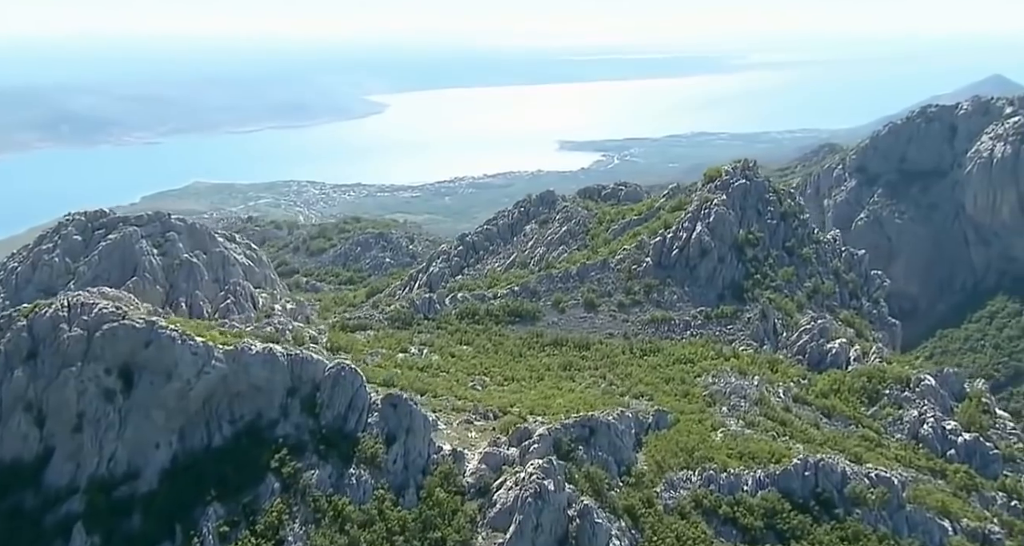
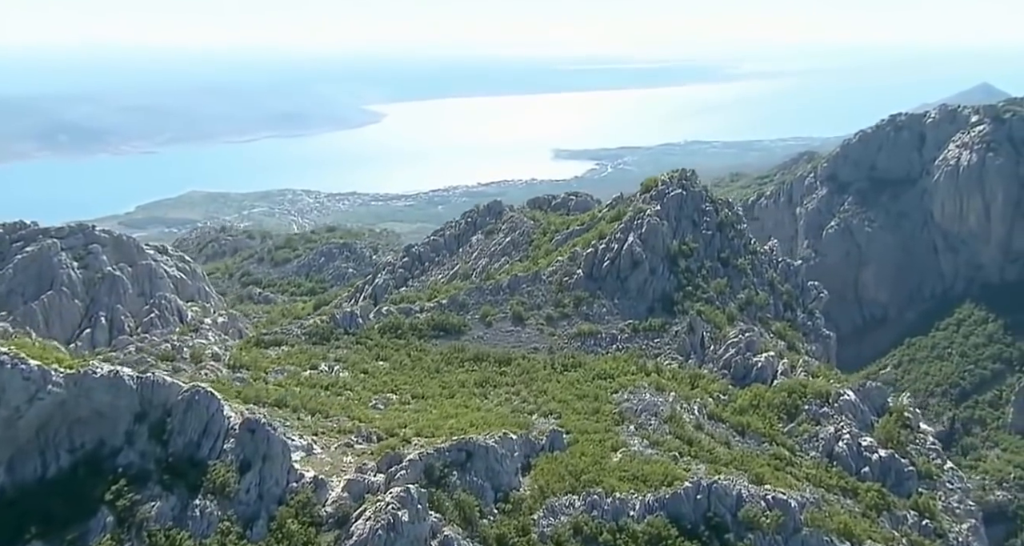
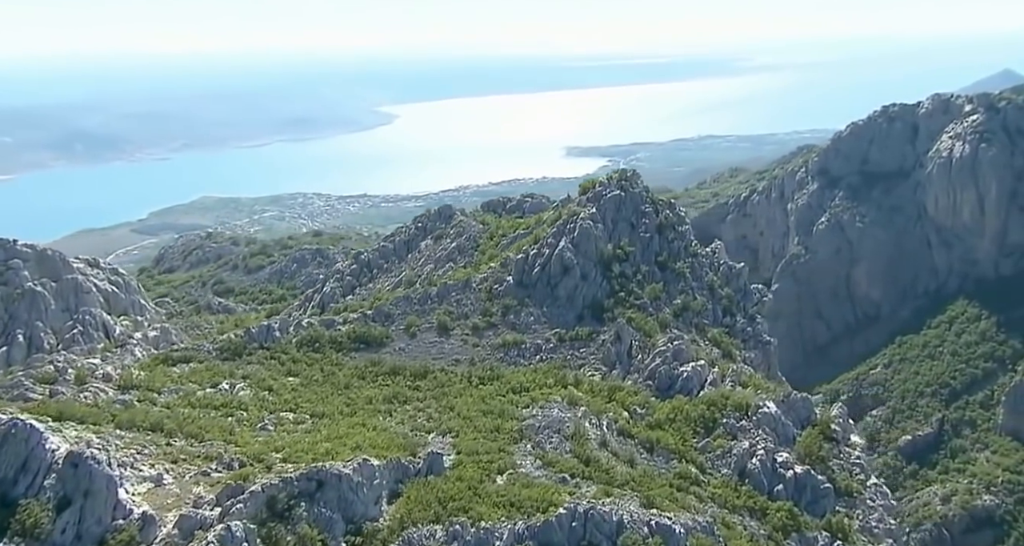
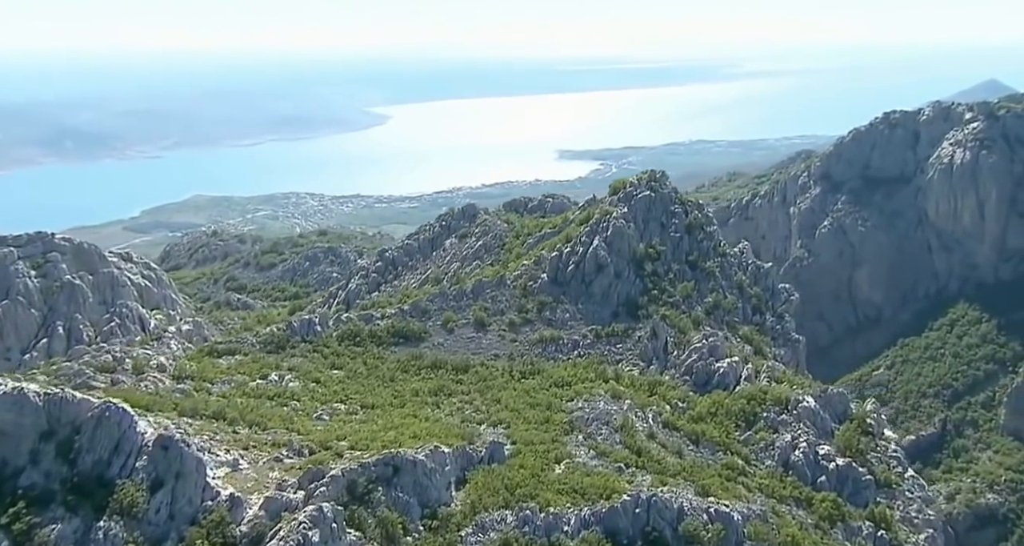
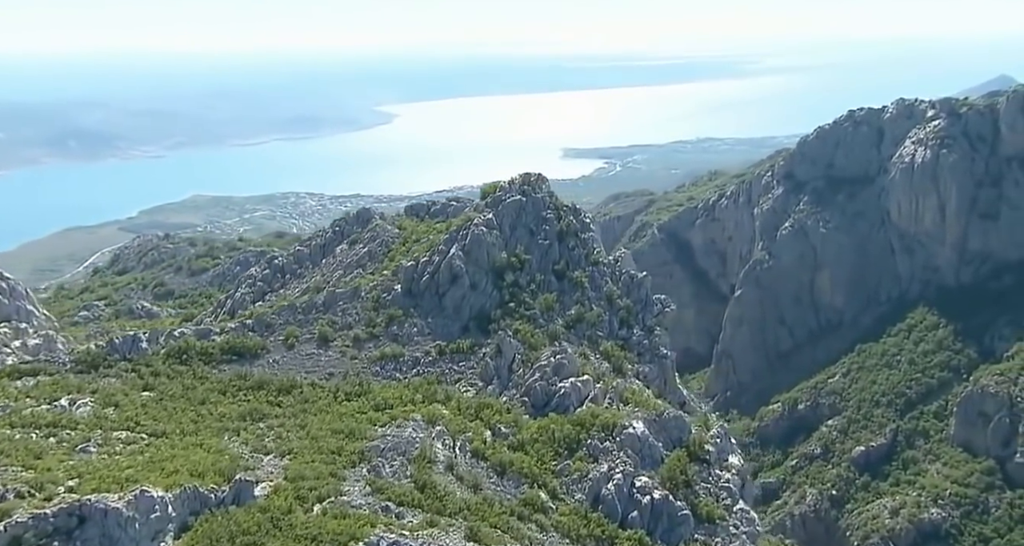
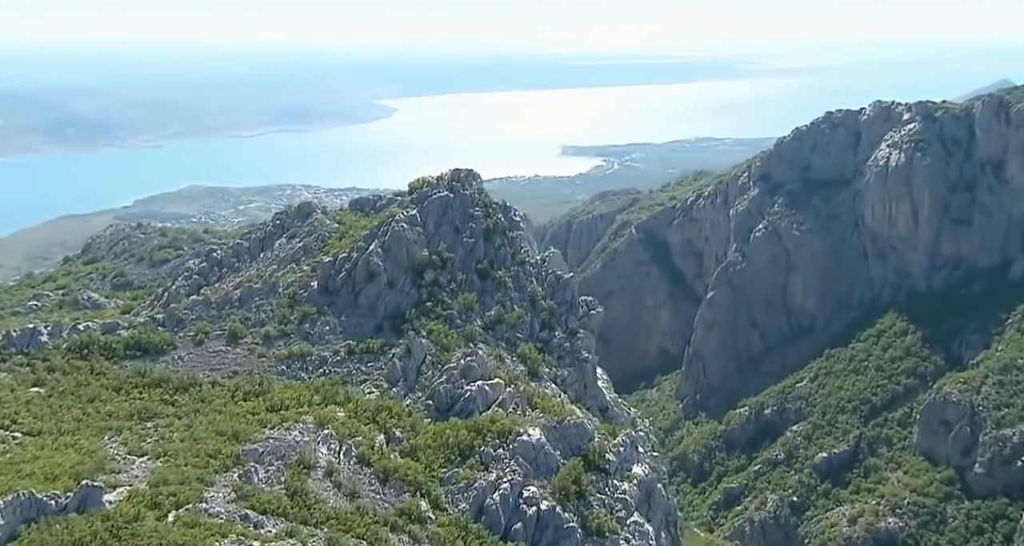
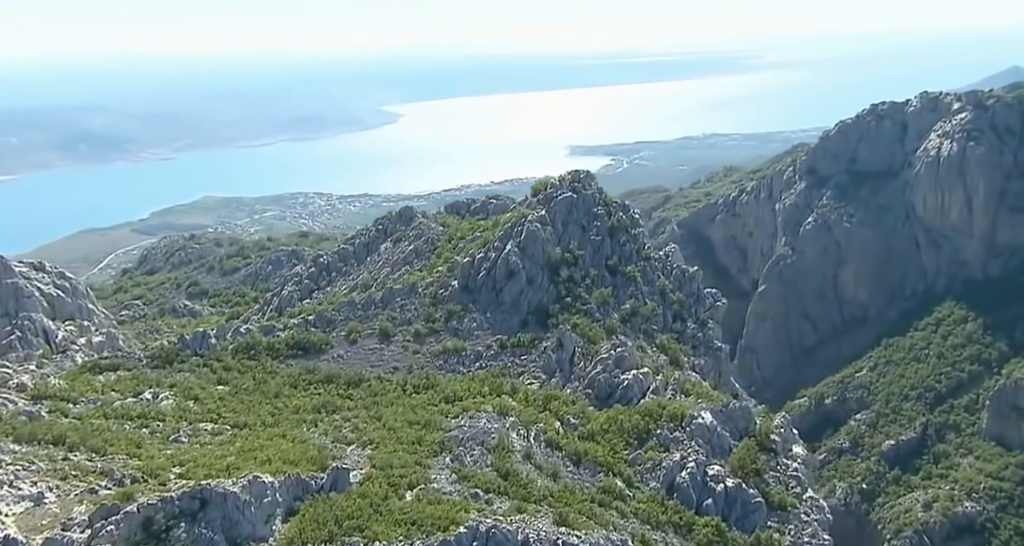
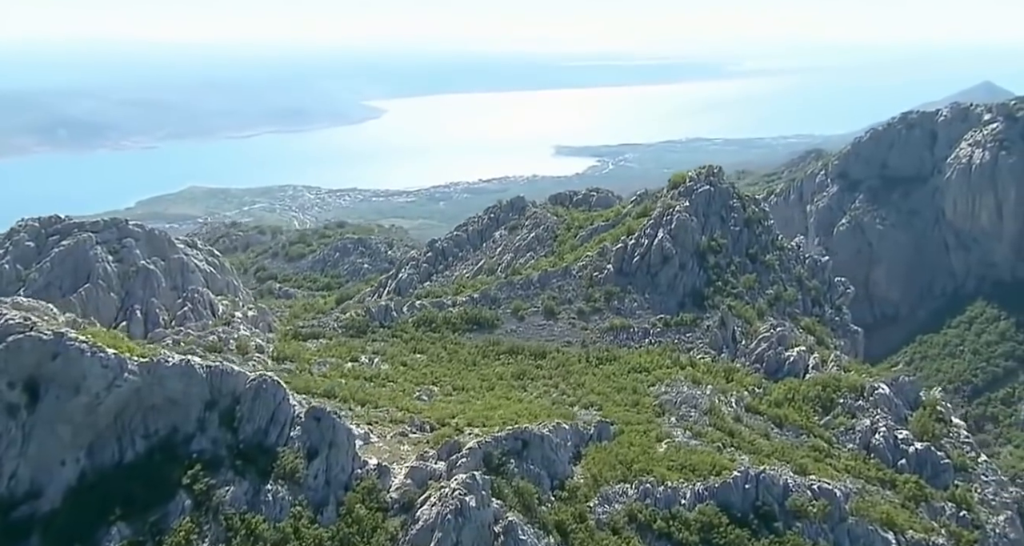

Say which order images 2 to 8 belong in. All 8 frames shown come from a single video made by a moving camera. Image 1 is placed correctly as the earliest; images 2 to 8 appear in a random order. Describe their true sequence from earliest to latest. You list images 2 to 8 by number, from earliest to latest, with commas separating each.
8, 2, 4, 3, 7, 5, 6
